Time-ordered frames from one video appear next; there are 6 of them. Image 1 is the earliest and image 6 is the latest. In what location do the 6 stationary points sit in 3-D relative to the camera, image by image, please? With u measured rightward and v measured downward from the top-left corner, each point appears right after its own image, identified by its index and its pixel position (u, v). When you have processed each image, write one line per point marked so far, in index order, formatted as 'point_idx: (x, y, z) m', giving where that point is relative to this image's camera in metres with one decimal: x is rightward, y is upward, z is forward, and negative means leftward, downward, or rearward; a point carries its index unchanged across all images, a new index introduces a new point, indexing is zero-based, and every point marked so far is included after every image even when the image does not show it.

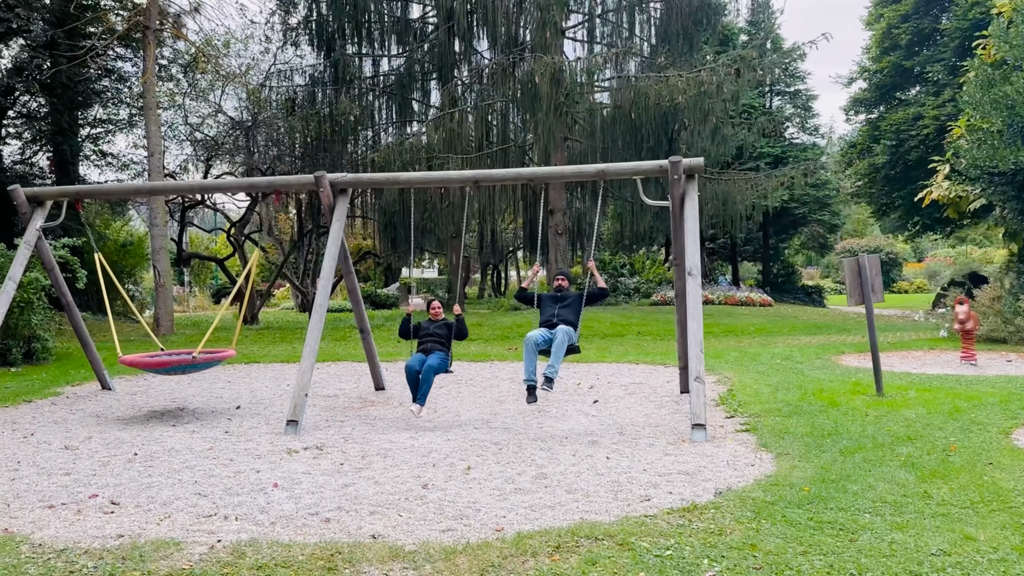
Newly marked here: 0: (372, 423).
0: (-1.0, -1.0, +6.3) m
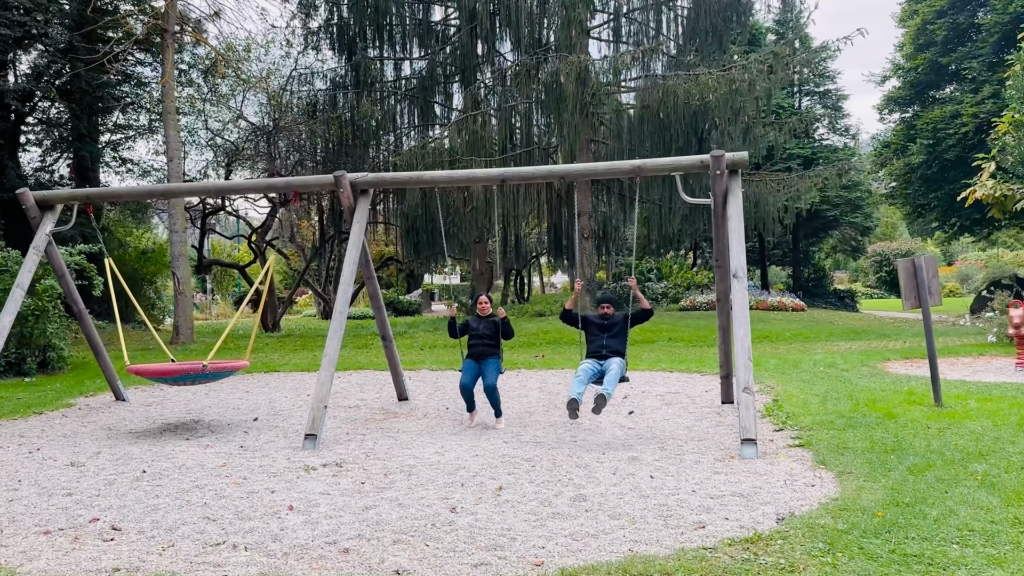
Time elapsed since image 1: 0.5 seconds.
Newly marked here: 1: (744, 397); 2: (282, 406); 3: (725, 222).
0: (-0.8, -1.0, +6.0) m
1: (+1.4, -0.7, +5.1) m
2: (-2.1, -1.1, +7.6) m
3: (+1.5, +0.5, +6.0) m
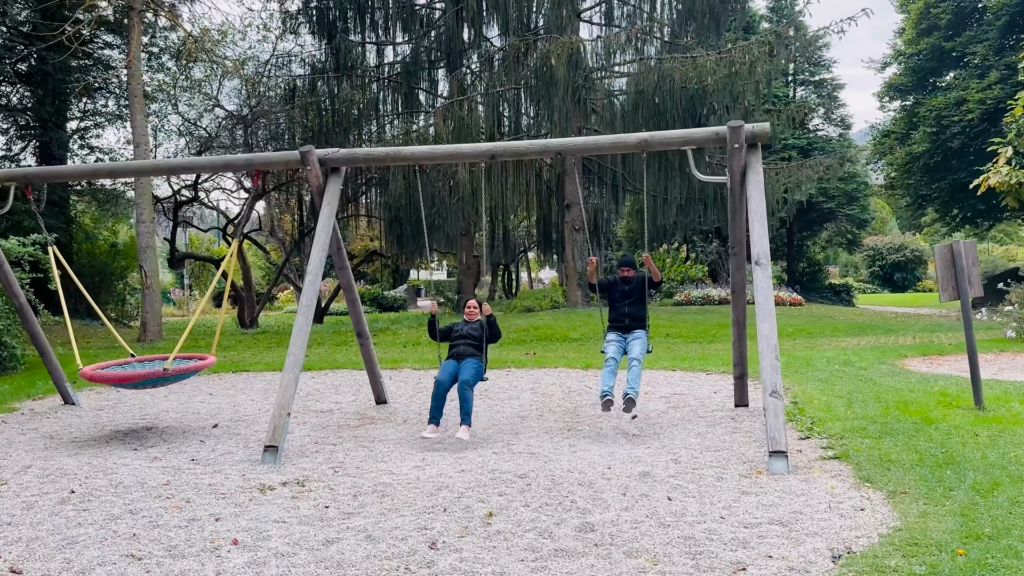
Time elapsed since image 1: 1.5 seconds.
0: (-0.9, -1.0, +5.3) m
1: (+1.3, -0.6, +4.4) m
2: (-2.1, -1.0, +6.9) m
3: (+1.4, +0.5, +5.3) m
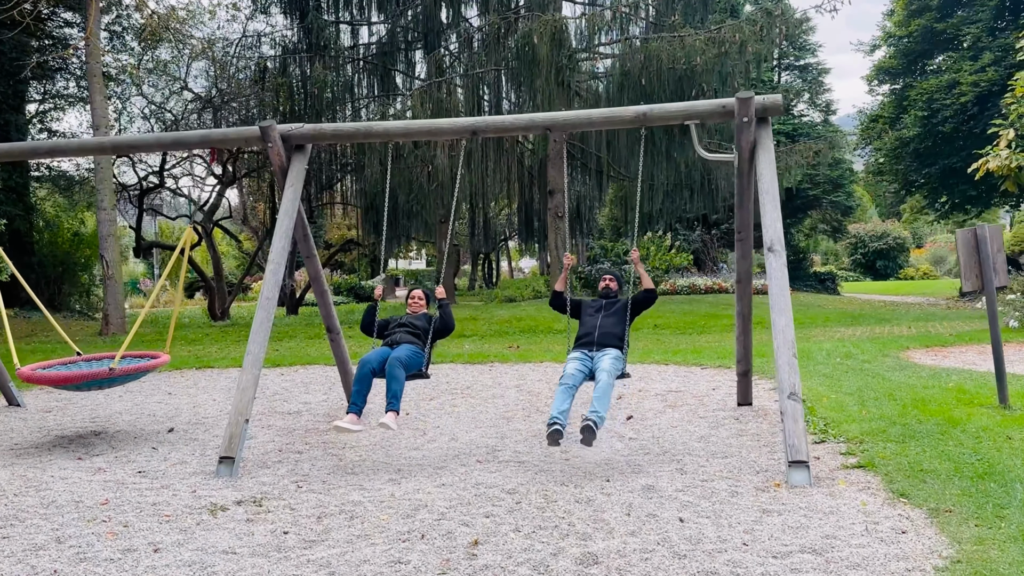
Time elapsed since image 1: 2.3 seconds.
0: (-1.0, -0.9, +4.7) m
1: (+1.3, -0.5, +3.9) m
2: (-2.3, -0.9, +6.4) m
3: (+1.3, +0.6, +4.8) m
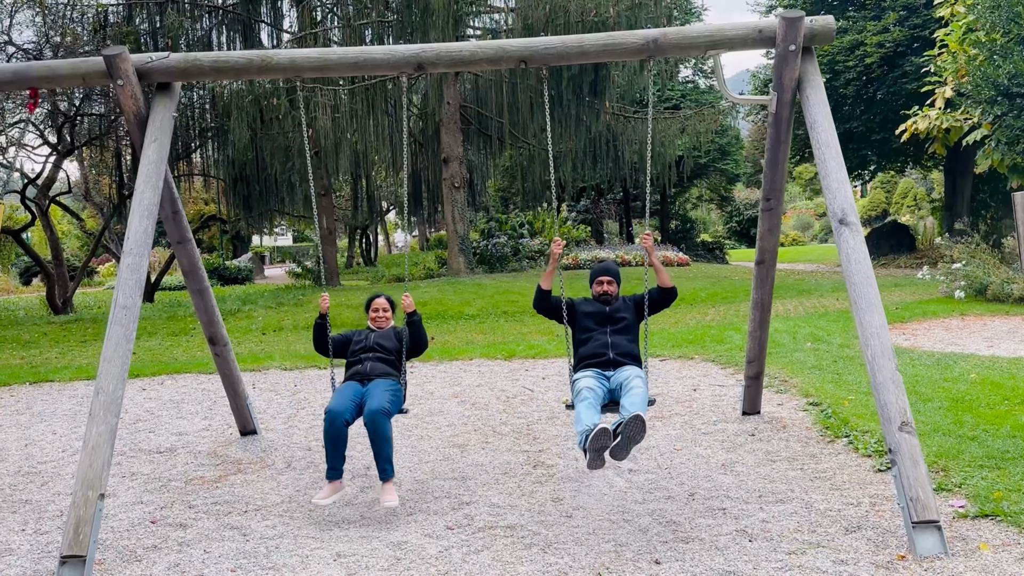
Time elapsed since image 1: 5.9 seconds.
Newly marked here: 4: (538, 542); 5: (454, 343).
0: (-1.0, -0.9, +3.3) m
1: (+1.3, -0.5, +2.8) m
2: (-2.6, -0.9, +4.7) m
3: (+1.2, +0.7, +3.6) m
4: (+0.1, -0.9, +3.0) m
5: (-0.6, -0.5, +7.9) m
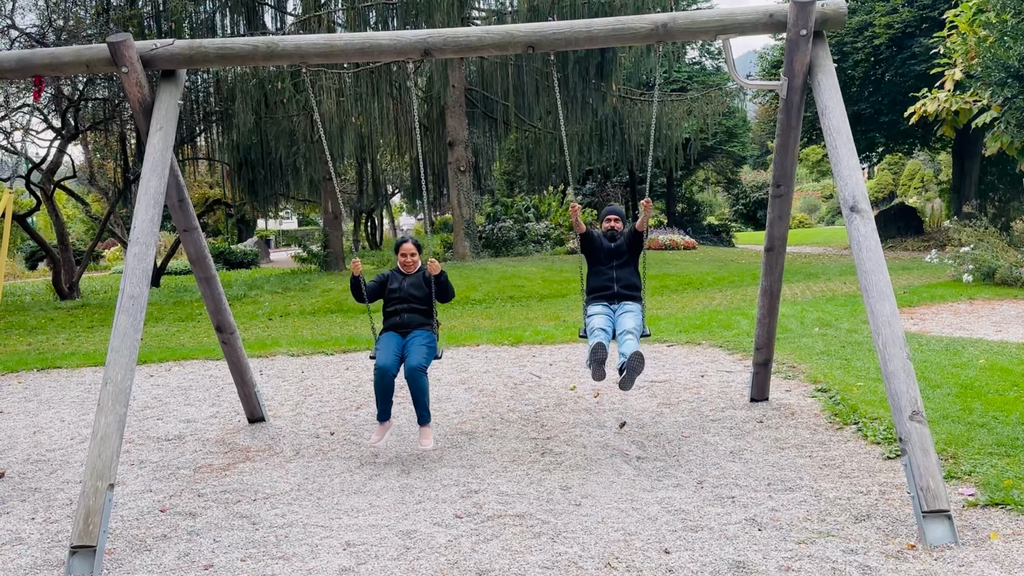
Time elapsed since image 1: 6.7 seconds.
0: (-1.0, -0.9, +3.3) m
1: (+1.3, -0.5, +2.8) m
2: (-2.5, -0.8, +4.7) m
3: (+1.2, +0.7, +3.6) m
4: (+0.1, -0.9, +3.0) m
5: (-0.5, -0.4, +7.9) m
